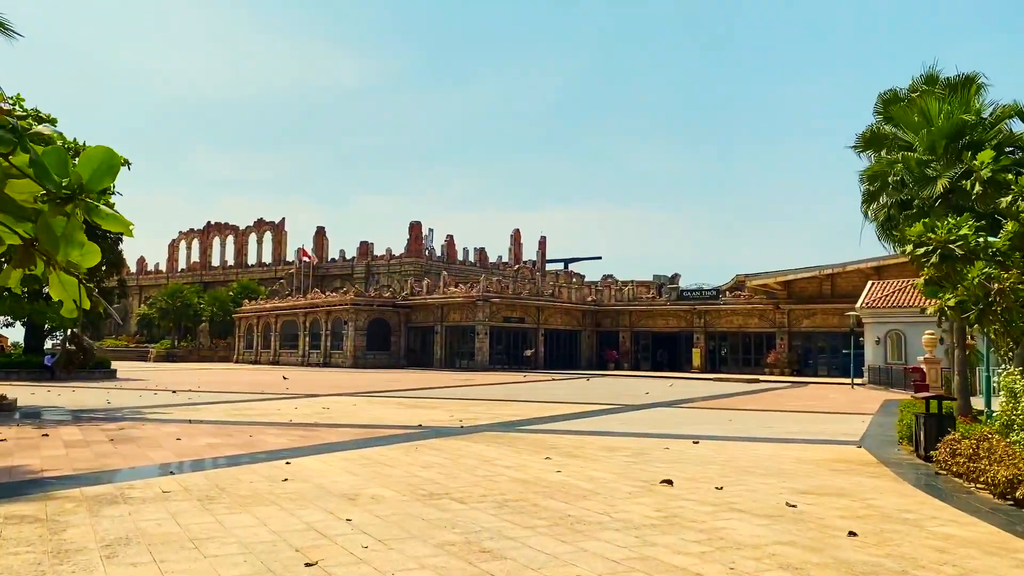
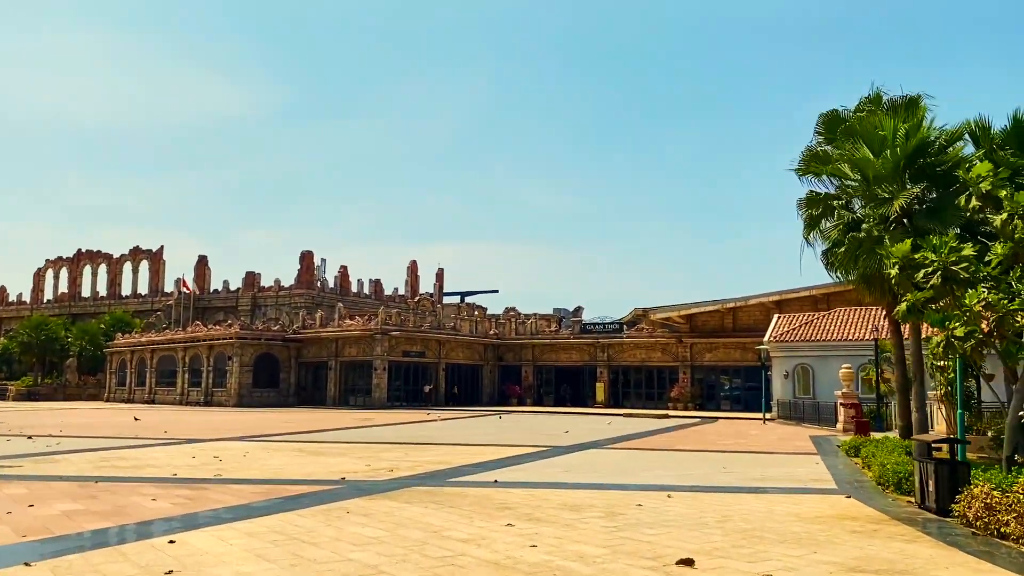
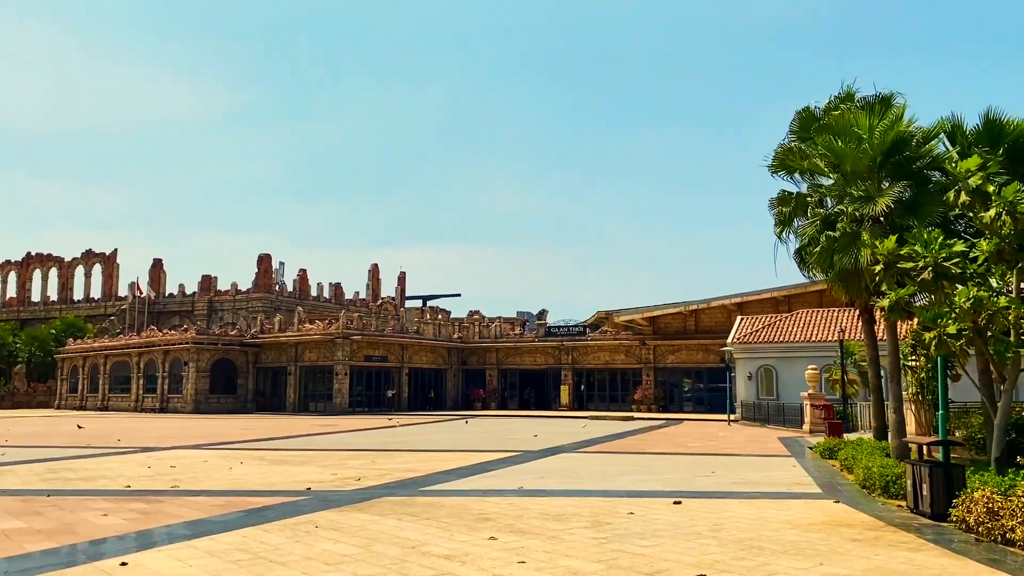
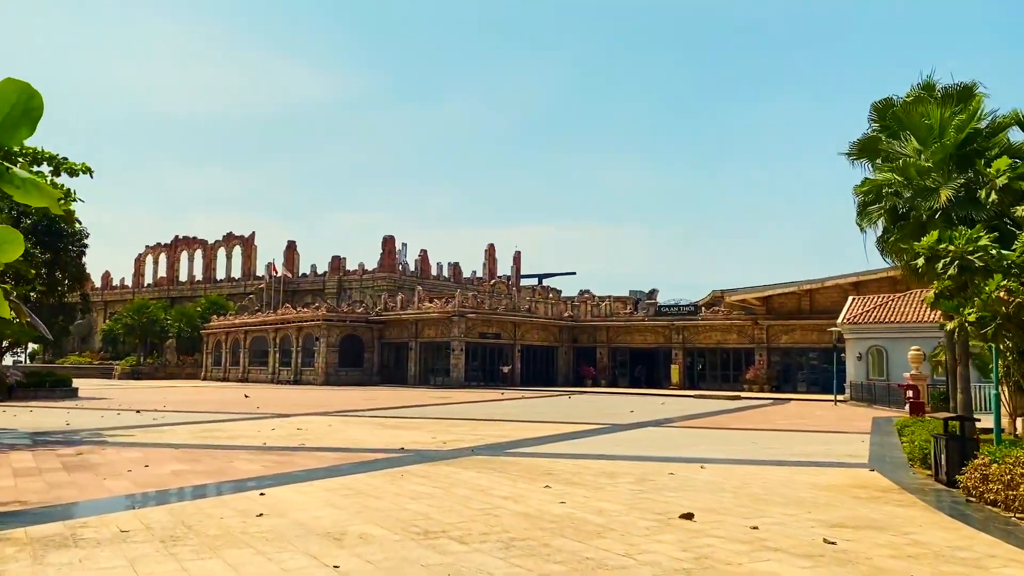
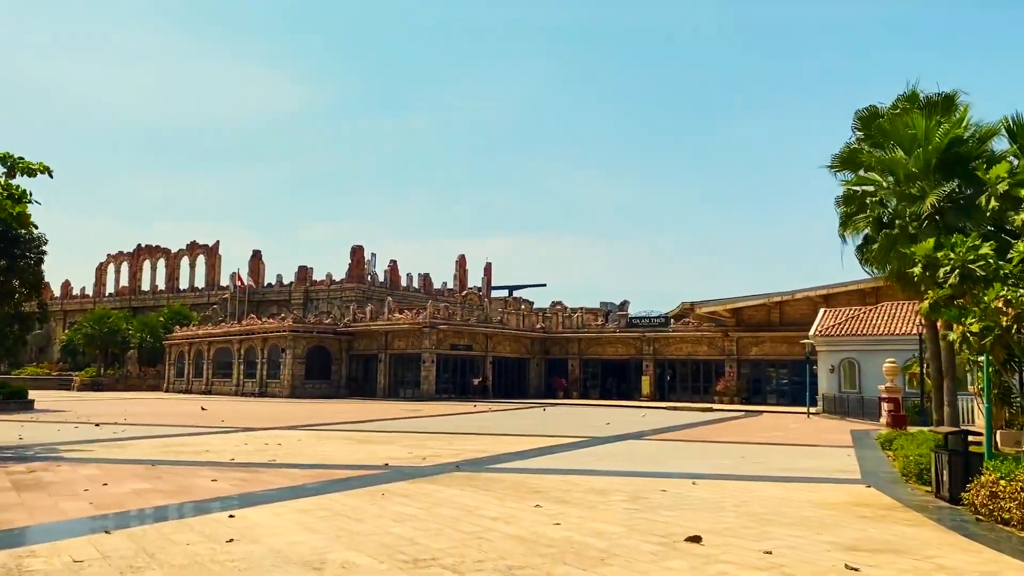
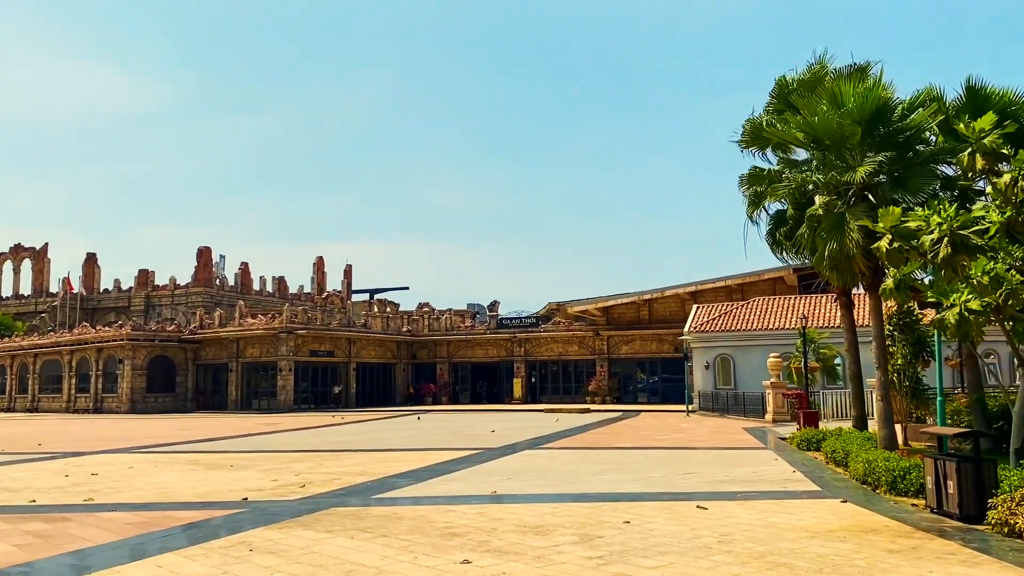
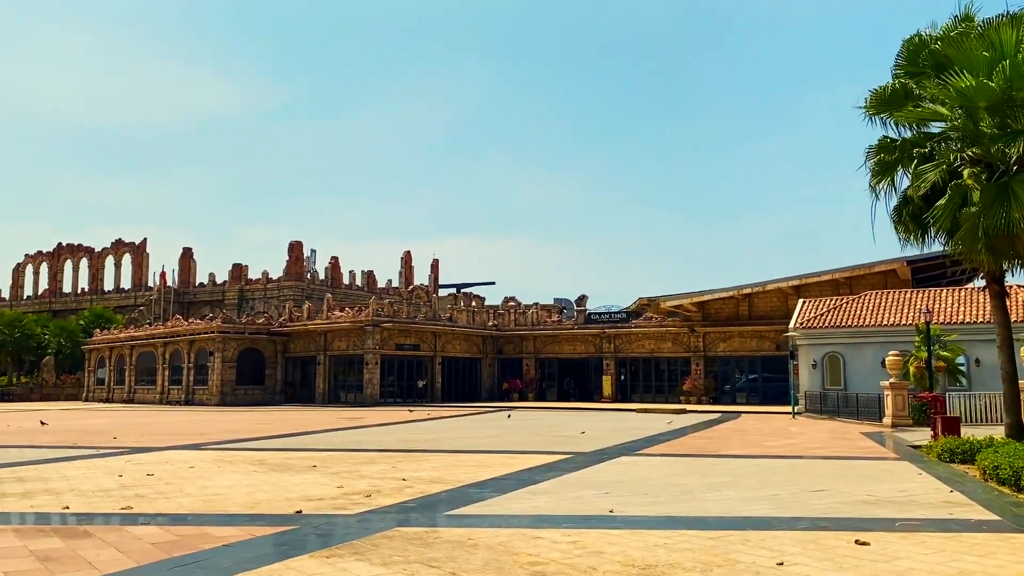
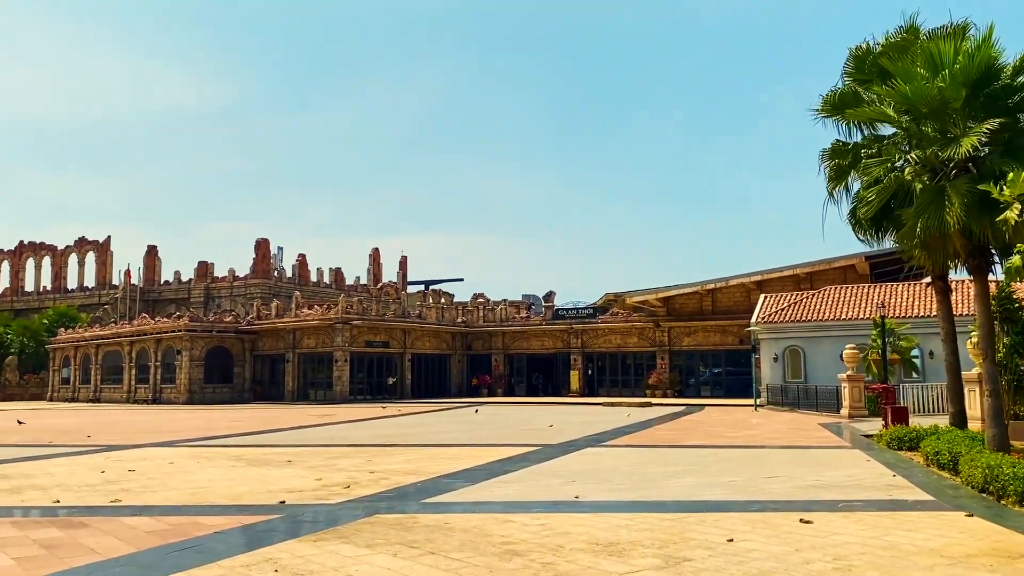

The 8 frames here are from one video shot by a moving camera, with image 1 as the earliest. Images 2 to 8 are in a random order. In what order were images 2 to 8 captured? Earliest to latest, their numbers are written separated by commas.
4, 5, 2, 3, 6, 8, 7
